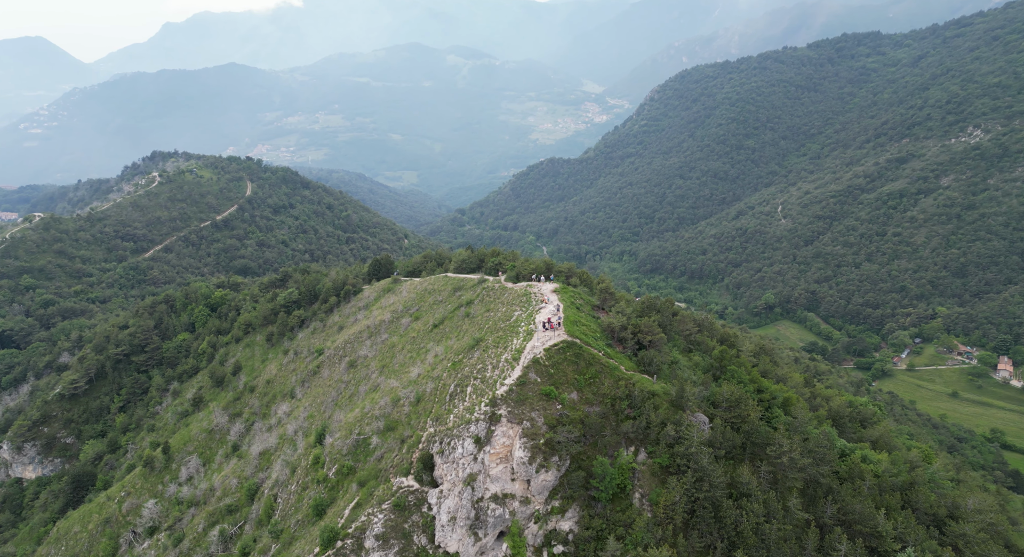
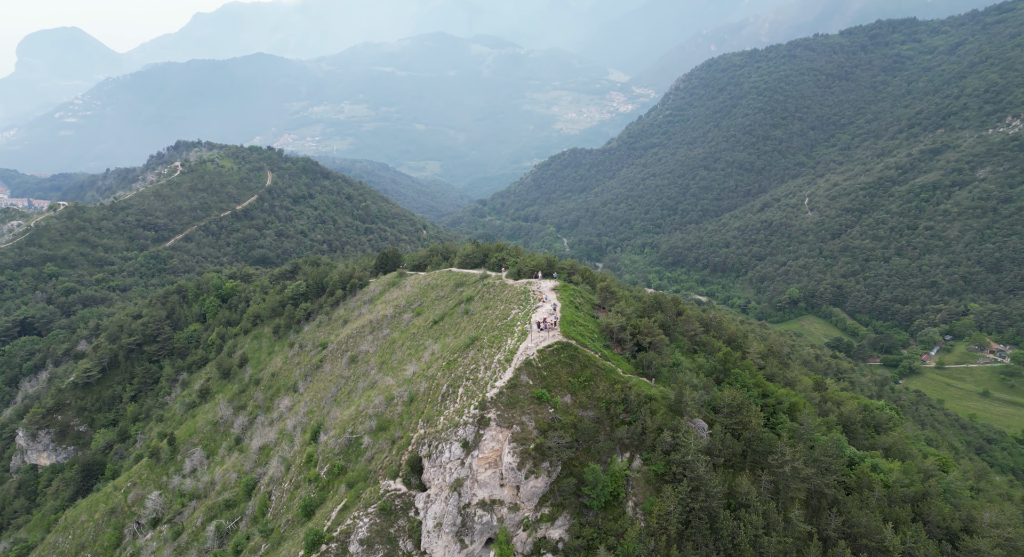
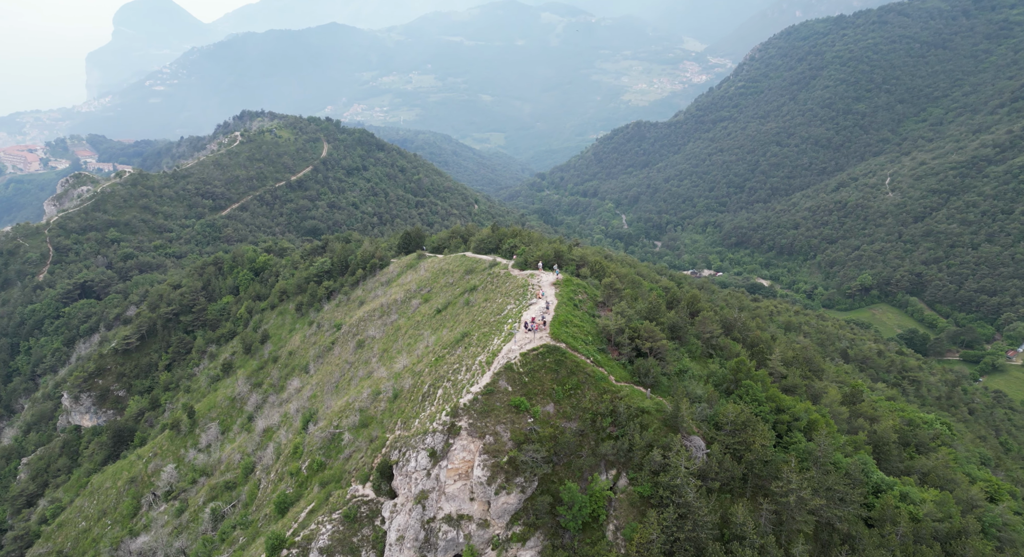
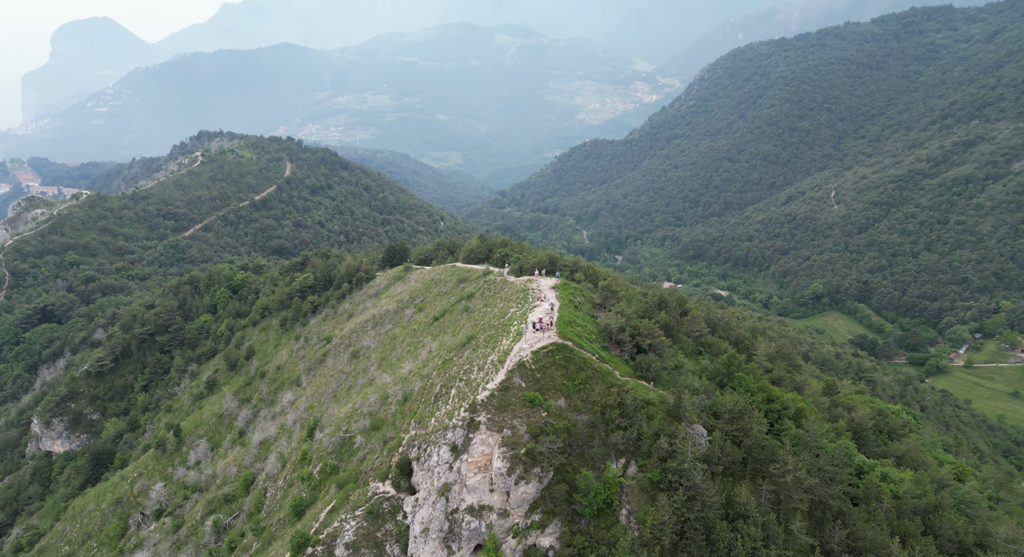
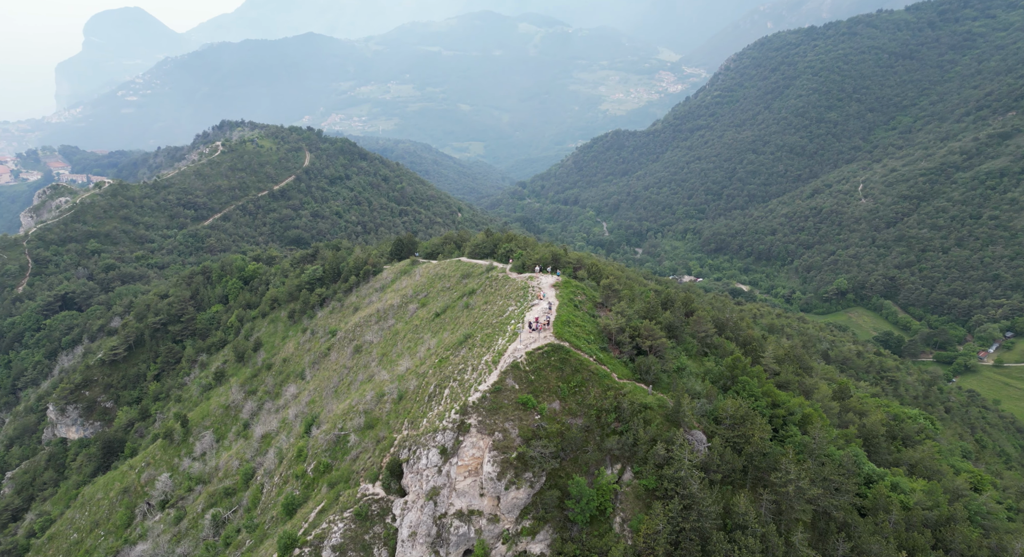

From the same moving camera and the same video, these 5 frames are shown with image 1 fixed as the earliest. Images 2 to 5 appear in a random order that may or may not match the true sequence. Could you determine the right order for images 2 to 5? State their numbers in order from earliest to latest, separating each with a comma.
2, 4, 5, 3
